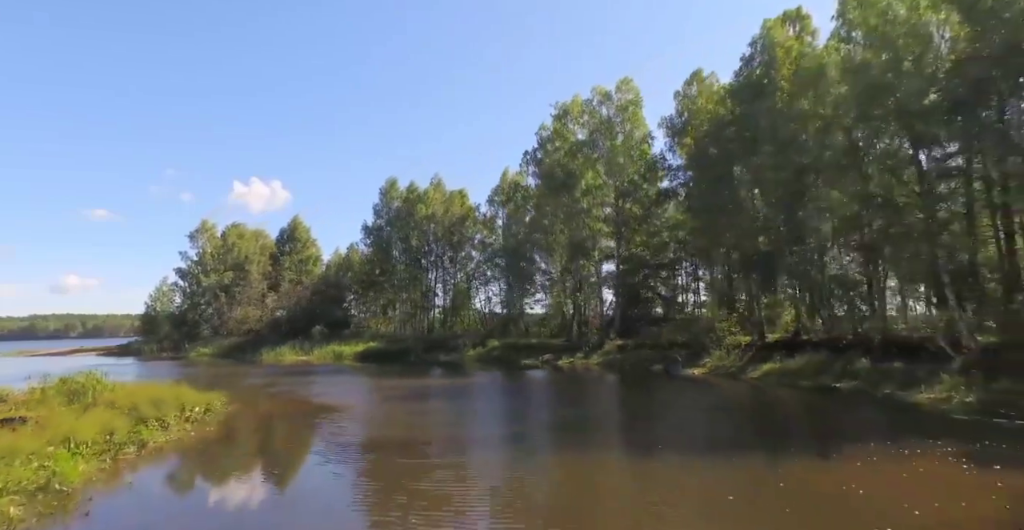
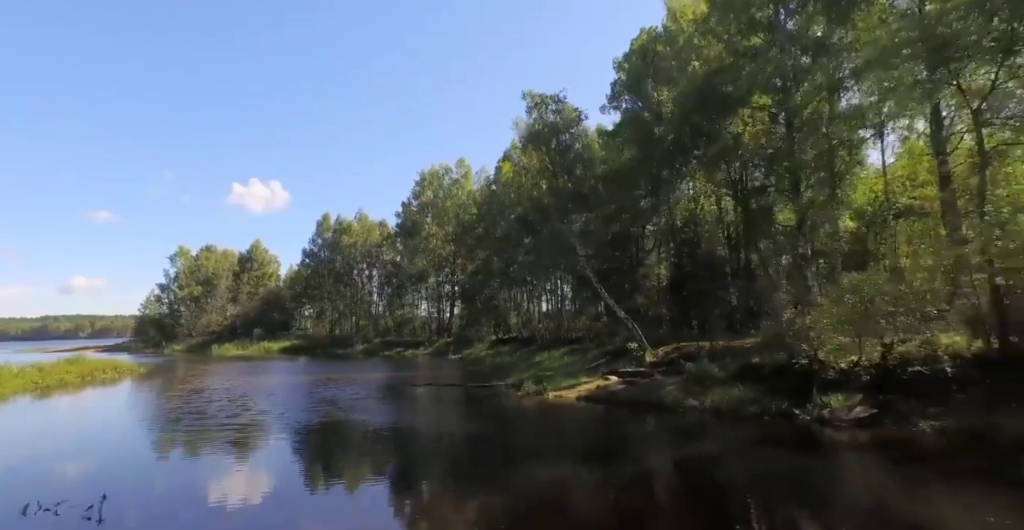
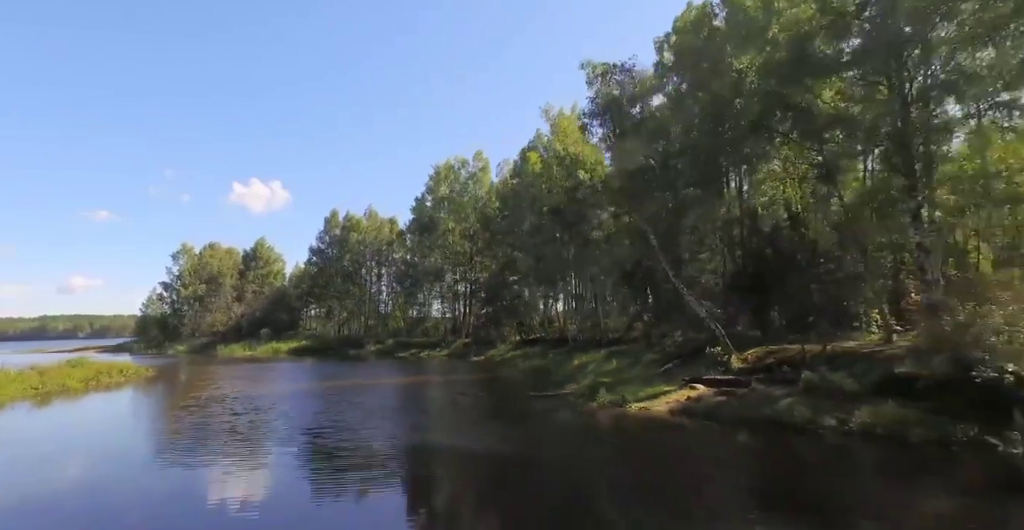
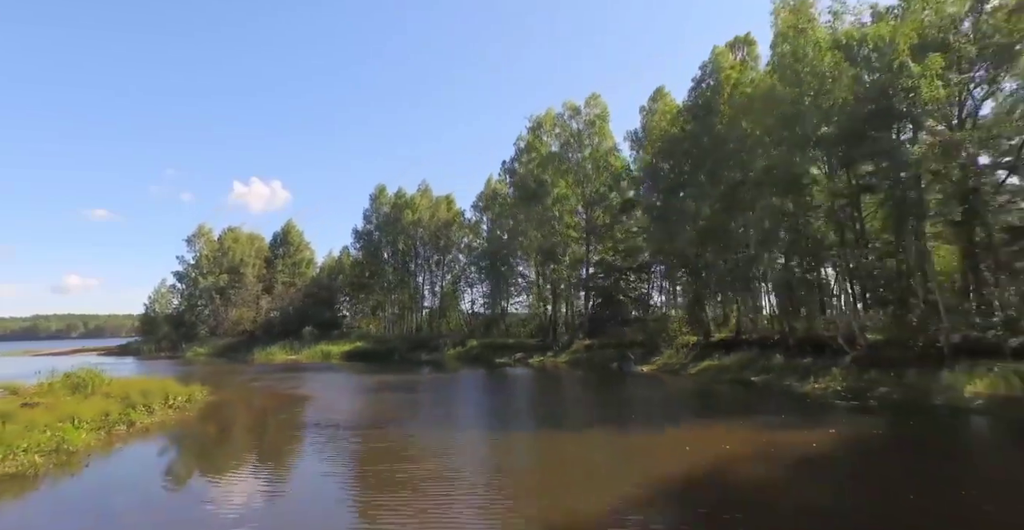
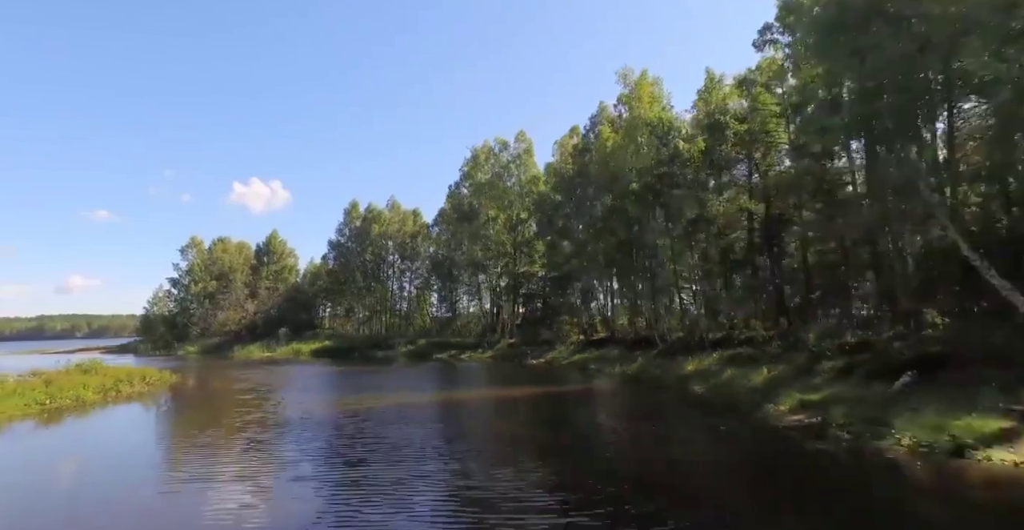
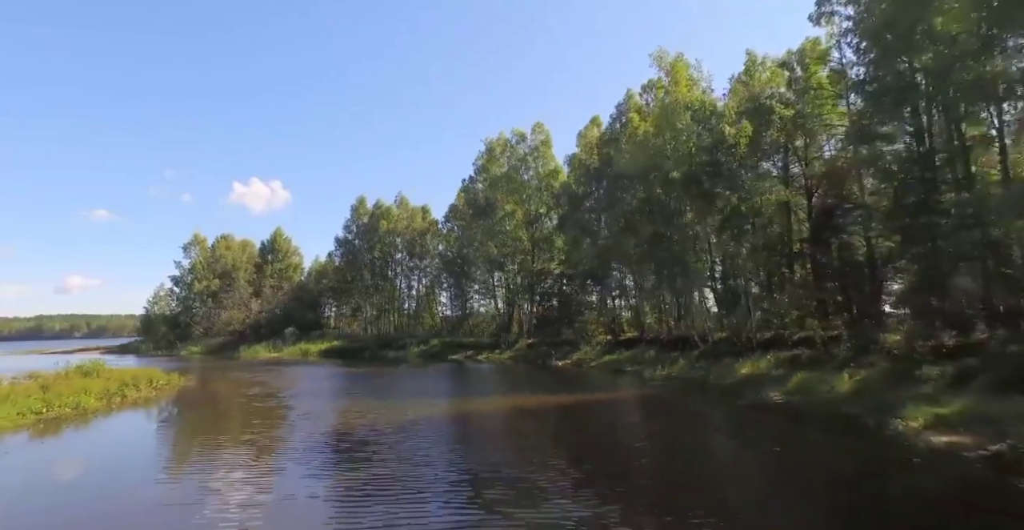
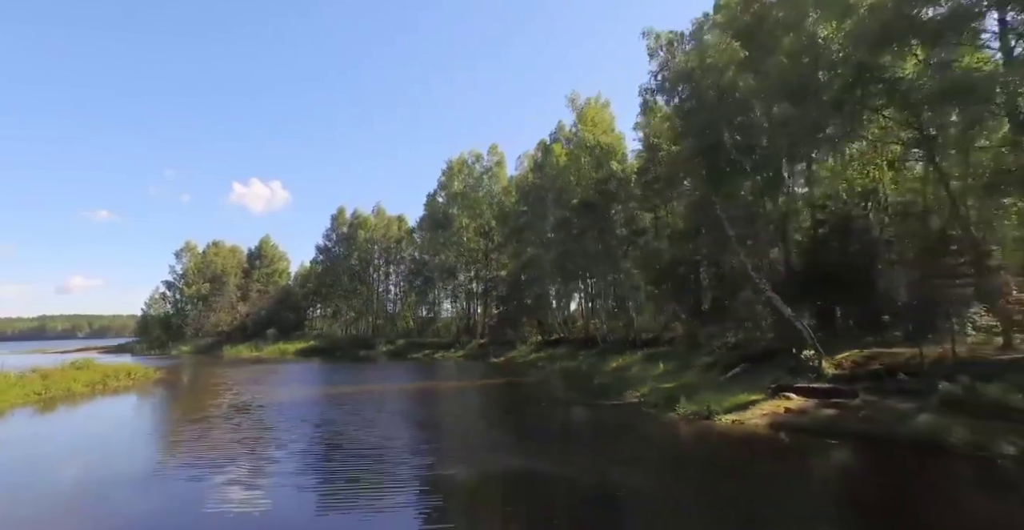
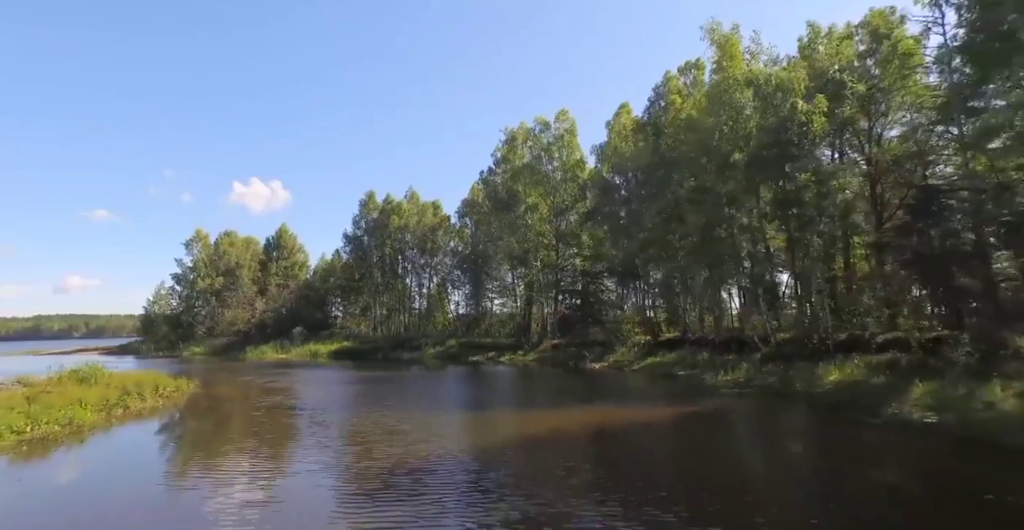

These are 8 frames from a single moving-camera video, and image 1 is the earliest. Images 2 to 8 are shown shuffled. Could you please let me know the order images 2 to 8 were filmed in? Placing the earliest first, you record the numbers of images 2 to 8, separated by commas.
4, 8, 6, 5, 7, 3, 2
